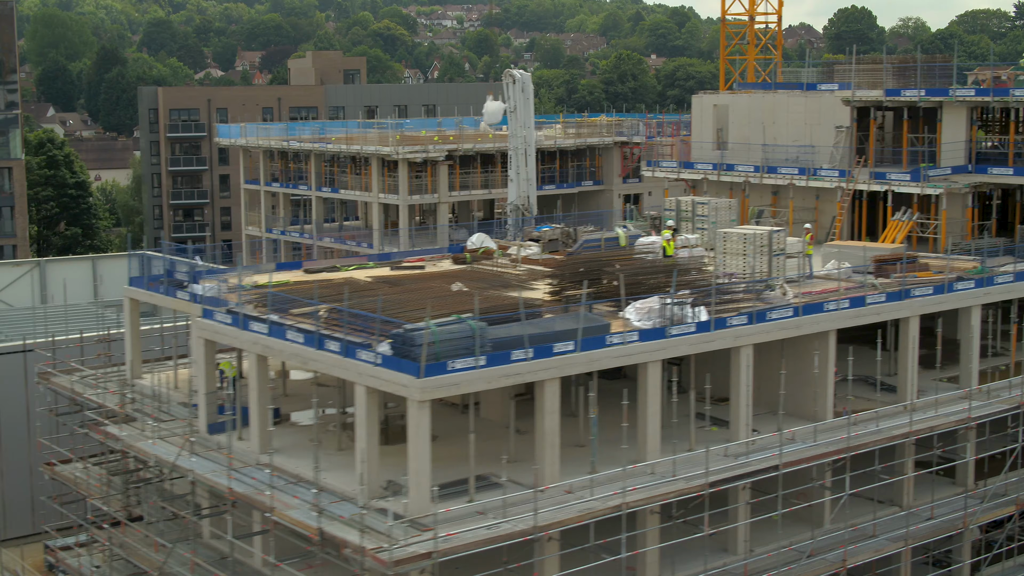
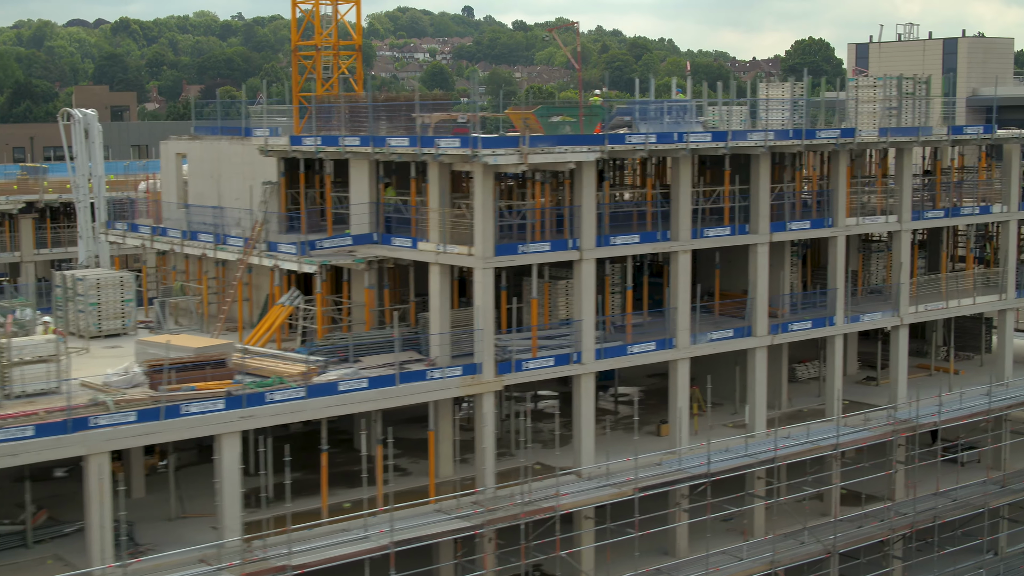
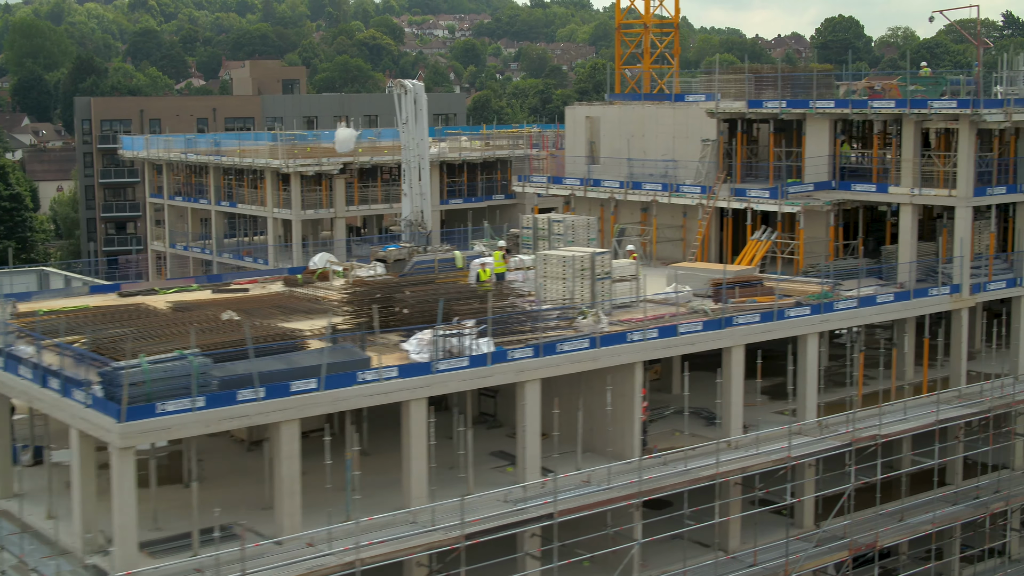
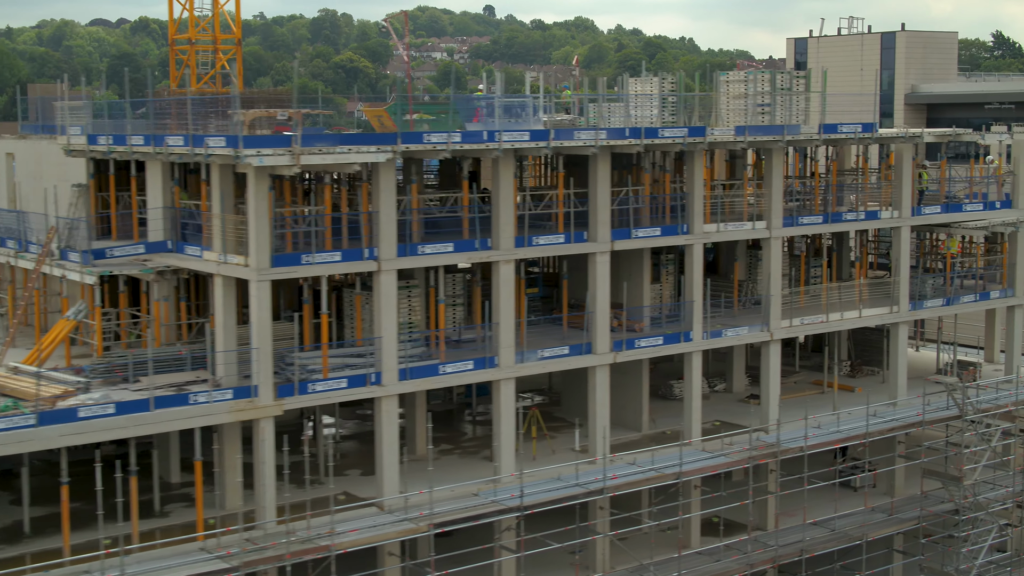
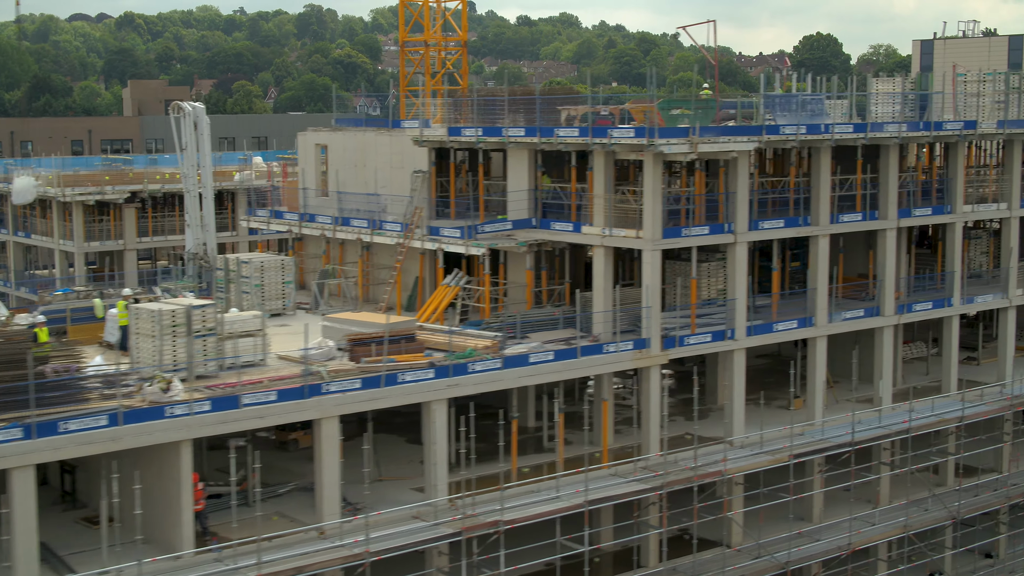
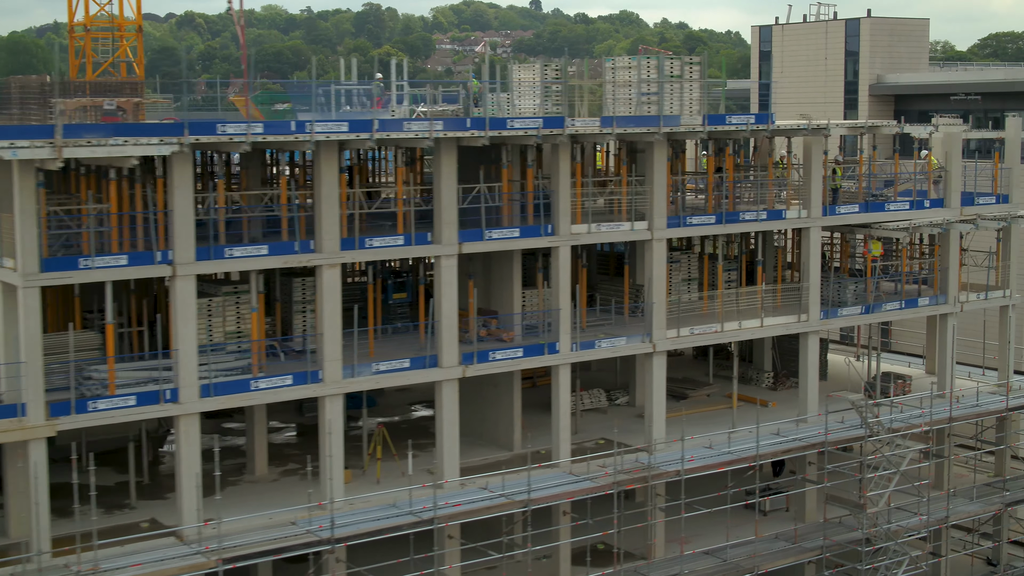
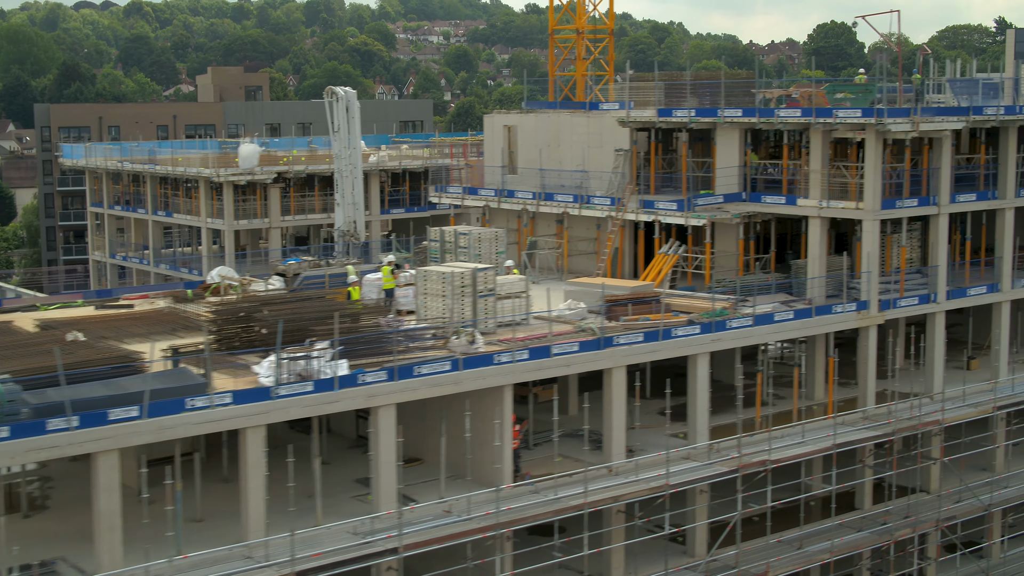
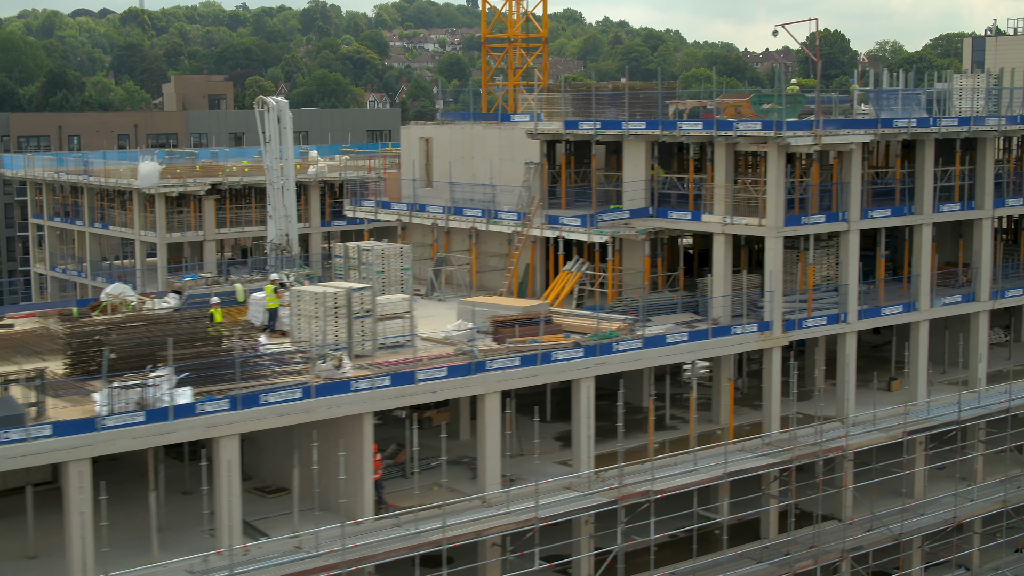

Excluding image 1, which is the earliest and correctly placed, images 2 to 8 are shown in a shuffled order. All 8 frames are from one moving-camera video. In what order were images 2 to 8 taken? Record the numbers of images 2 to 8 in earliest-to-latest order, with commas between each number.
3, 7, 8, 5, 2, 4, 6
